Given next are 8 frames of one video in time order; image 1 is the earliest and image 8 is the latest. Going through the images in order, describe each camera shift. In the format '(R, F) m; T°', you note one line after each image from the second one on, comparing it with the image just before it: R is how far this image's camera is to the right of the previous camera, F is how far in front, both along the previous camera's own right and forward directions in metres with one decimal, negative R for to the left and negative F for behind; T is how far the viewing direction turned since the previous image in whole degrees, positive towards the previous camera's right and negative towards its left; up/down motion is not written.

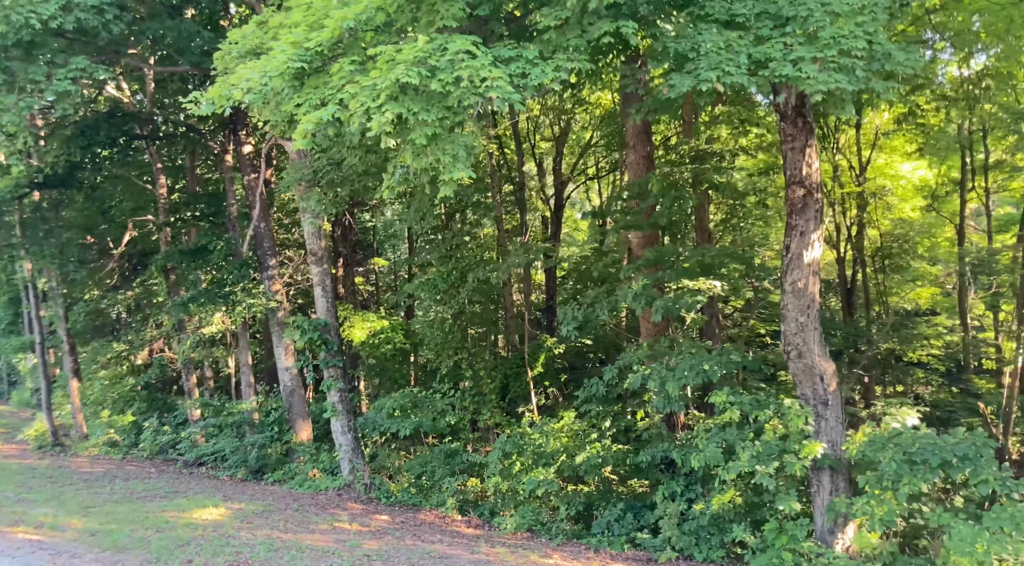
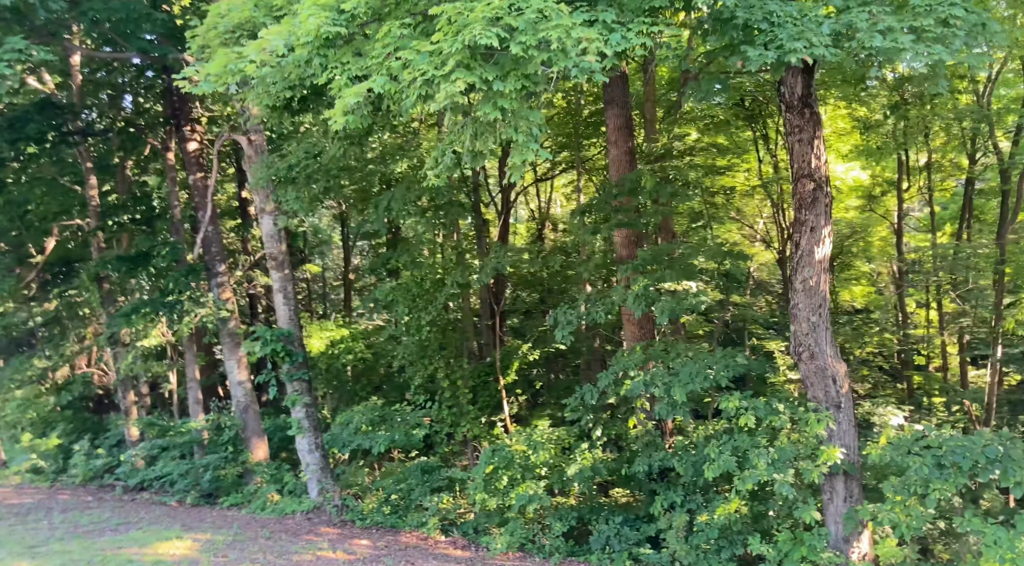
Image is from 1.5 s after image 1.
(-0.9, +0.8) m; +5°
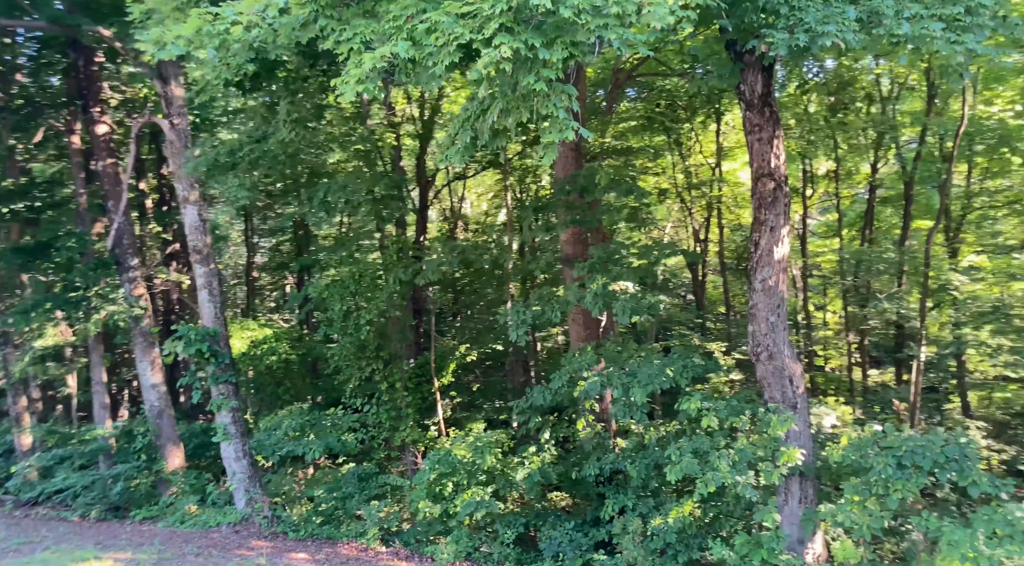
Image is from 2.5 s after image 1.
(-0.7, +0.5) m; +7°
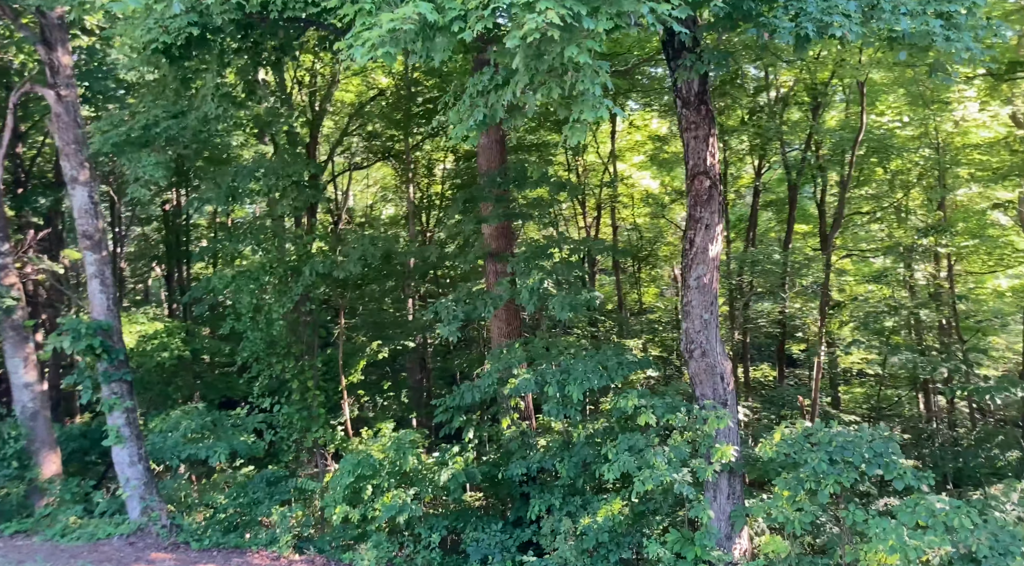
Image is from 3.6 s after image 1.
(-0.7, +0.4) m; +9°
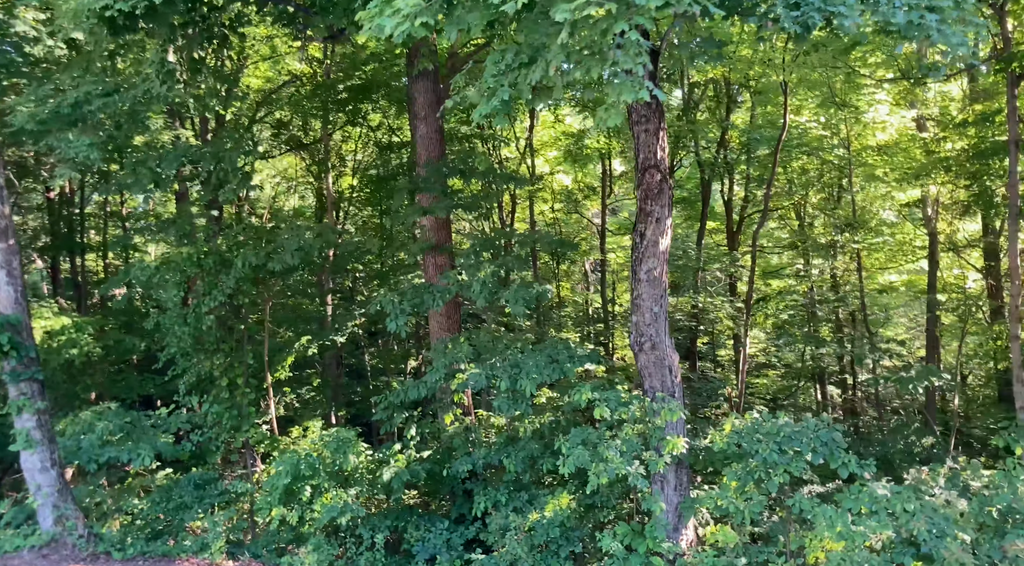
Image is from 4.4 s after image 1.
(-0.6, +0.2) m; +7°
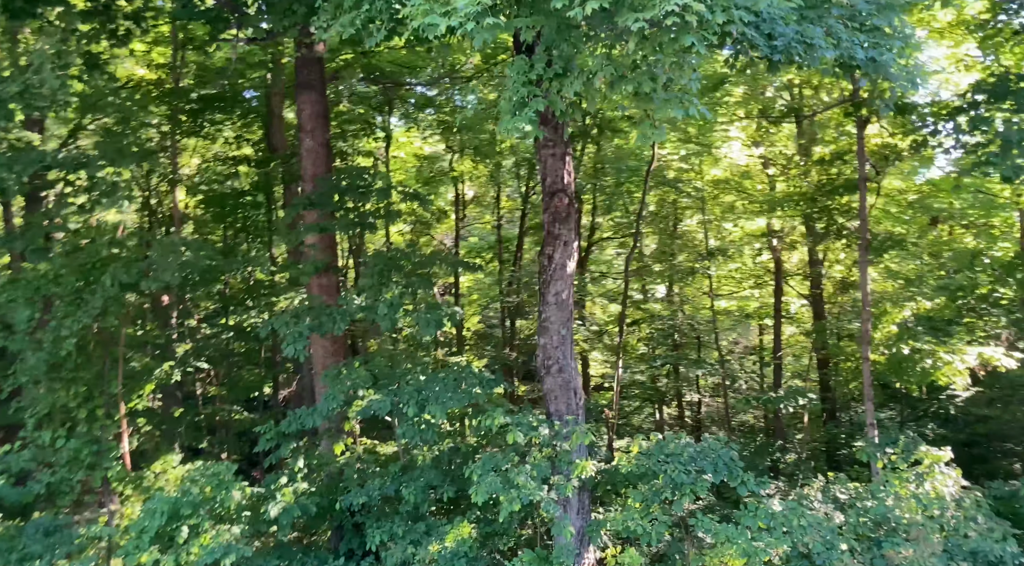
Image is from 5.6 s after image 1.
(-0.9, +0.3) m; +12°
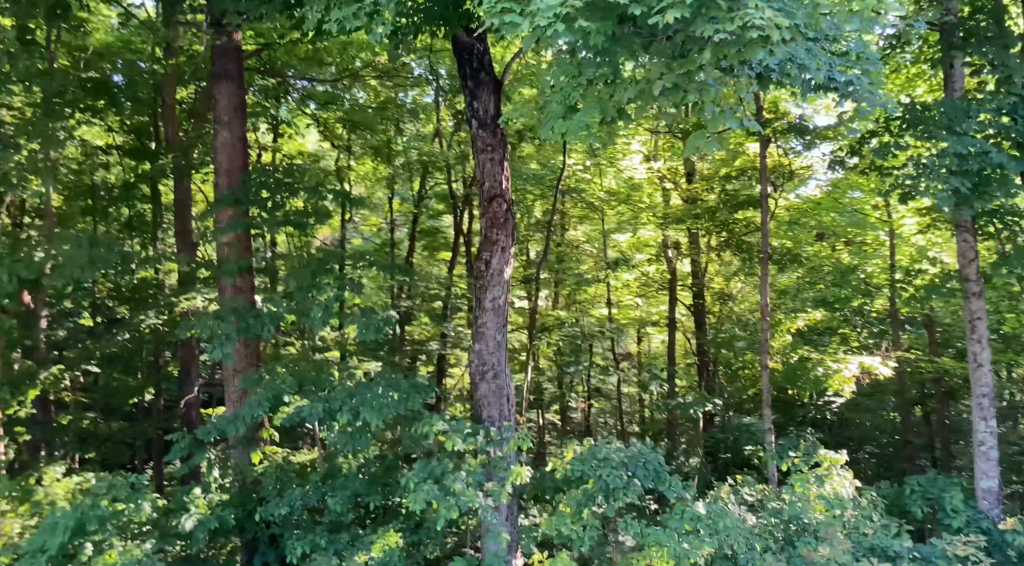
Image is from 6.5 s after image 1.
(-0.8, +0.1) m; +9°
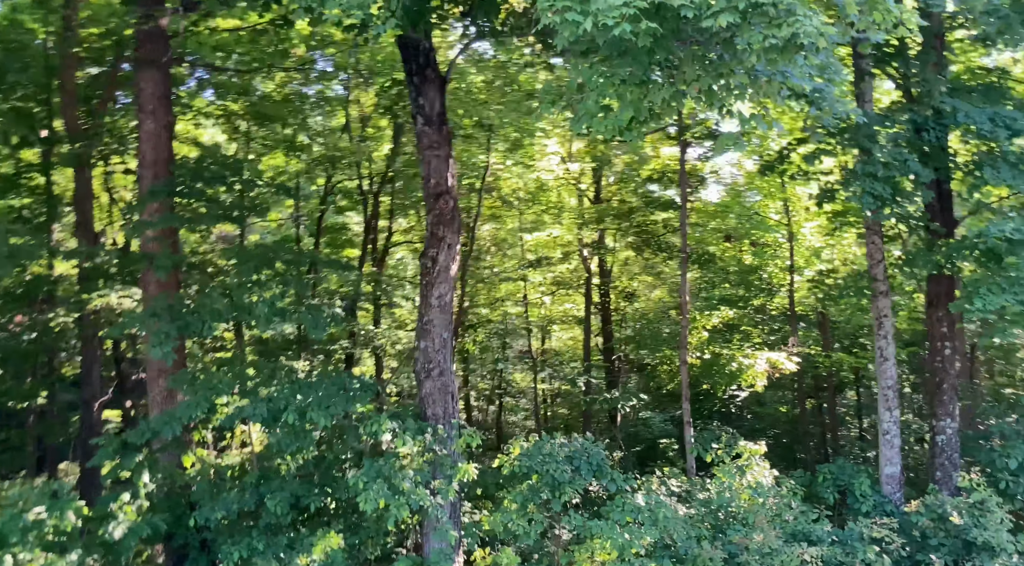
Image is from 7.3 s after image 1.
(-0.7, 0.0) m; +8°
